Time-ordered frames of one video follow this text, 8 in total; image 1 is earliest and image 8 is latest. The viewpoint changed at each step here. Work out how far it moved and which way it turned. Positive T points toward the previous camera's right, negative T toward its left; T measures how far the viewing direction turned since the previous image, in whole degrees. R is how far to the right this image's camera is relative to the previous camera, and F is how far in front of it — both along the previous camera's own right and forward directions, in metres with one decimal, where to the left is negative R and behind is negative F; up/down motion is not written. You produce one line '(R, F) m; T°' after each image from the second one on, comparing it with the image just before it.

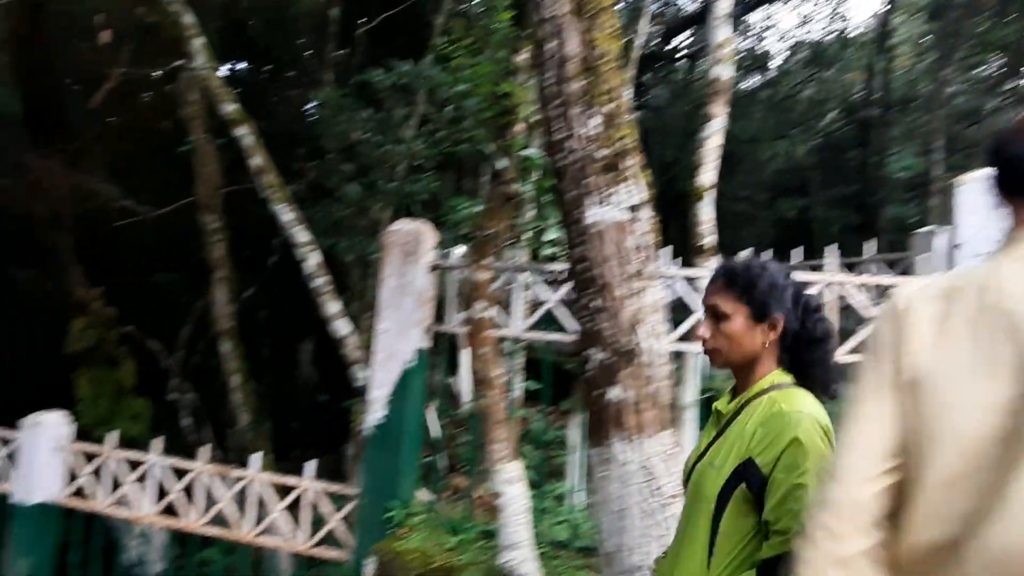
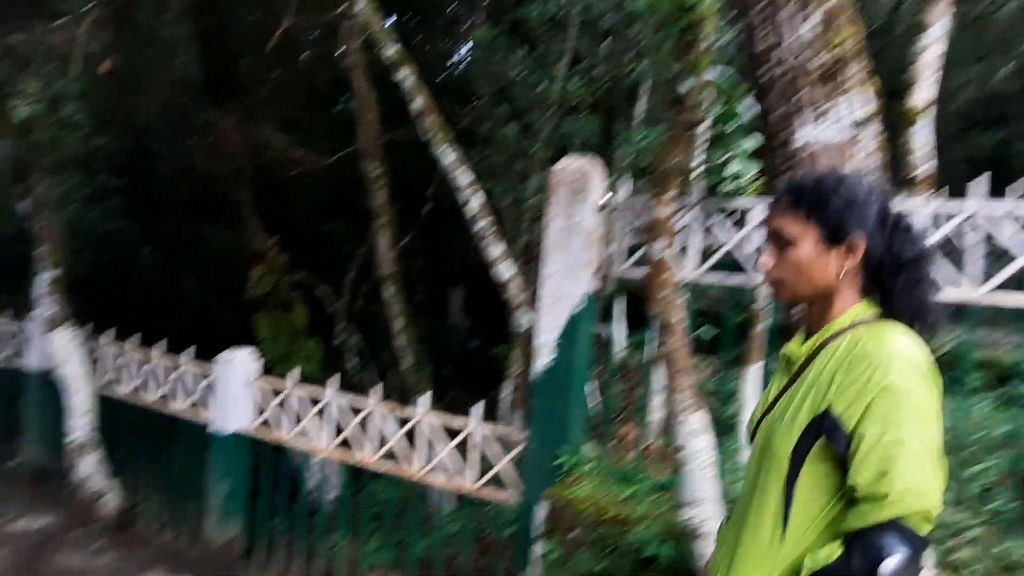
(-0.1, +0.2) m; -12°
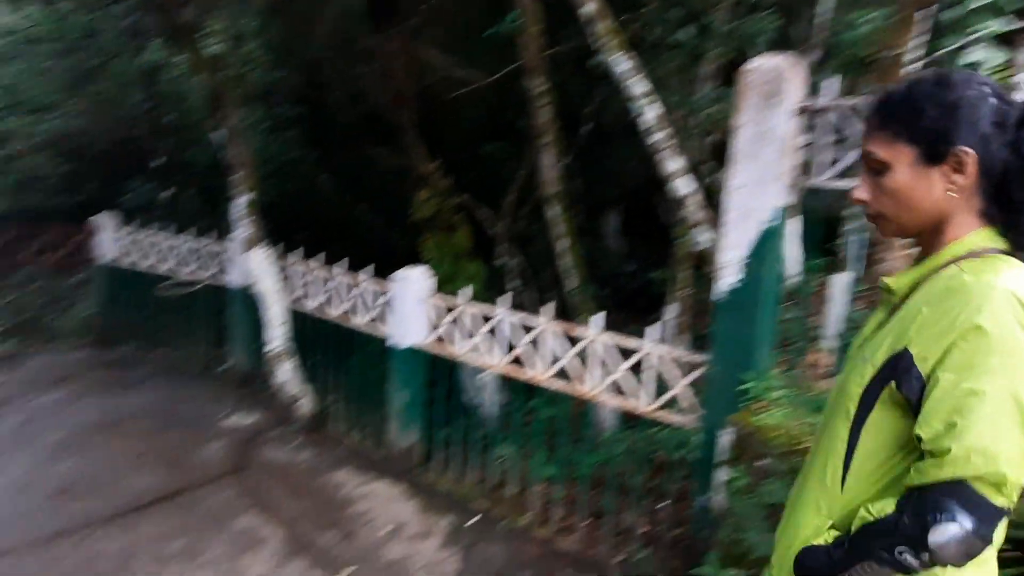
(-0.1, +0.1) m; -12°
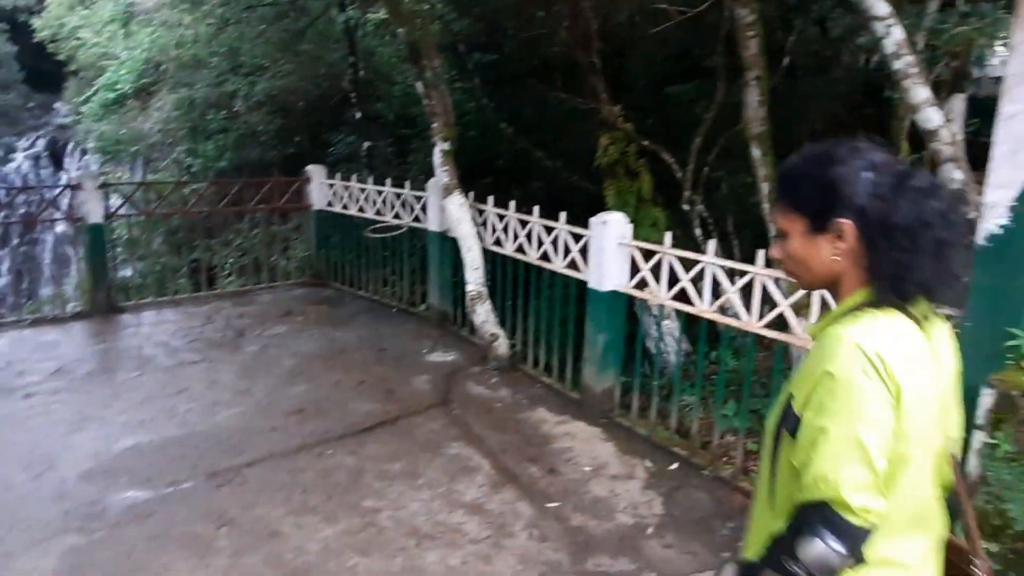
(-0.2, 0.0) m; -13°
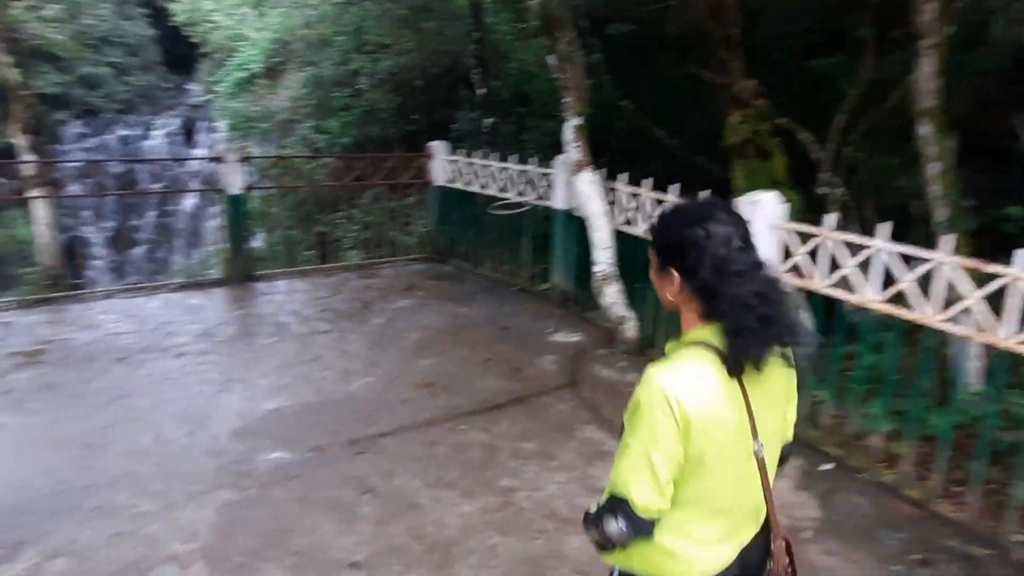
(-0.2, +0.1) m; -8°
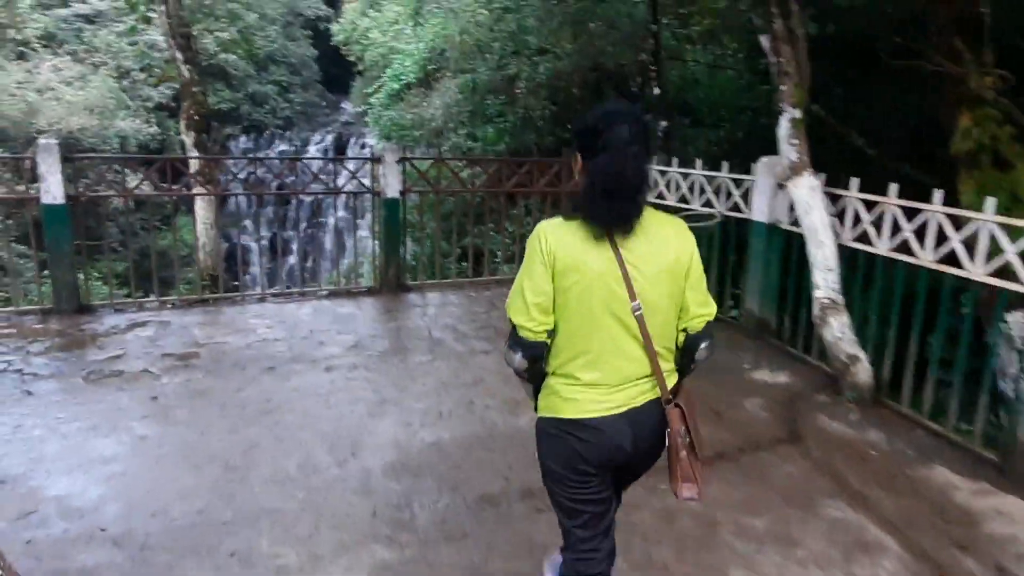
(-0.4, +0.7) m; -10°
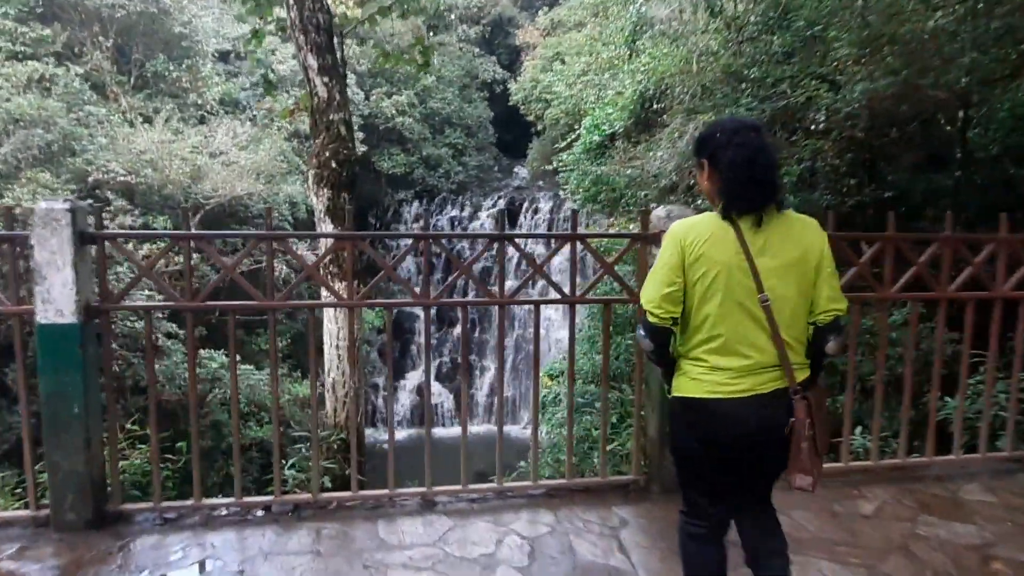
(-1.0, +2.8) m; -13°
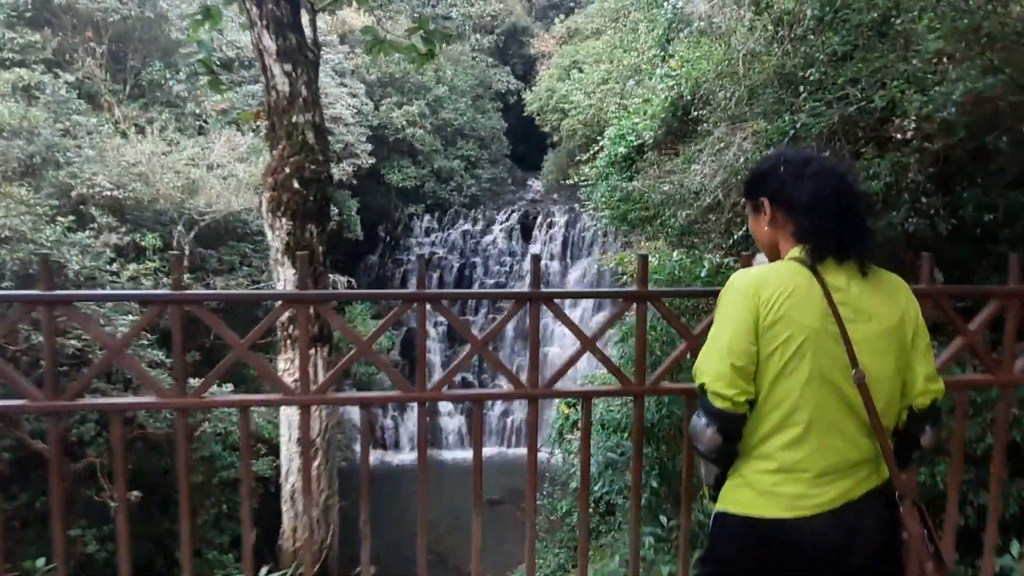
(-0.1, +1.0) m; -1°
